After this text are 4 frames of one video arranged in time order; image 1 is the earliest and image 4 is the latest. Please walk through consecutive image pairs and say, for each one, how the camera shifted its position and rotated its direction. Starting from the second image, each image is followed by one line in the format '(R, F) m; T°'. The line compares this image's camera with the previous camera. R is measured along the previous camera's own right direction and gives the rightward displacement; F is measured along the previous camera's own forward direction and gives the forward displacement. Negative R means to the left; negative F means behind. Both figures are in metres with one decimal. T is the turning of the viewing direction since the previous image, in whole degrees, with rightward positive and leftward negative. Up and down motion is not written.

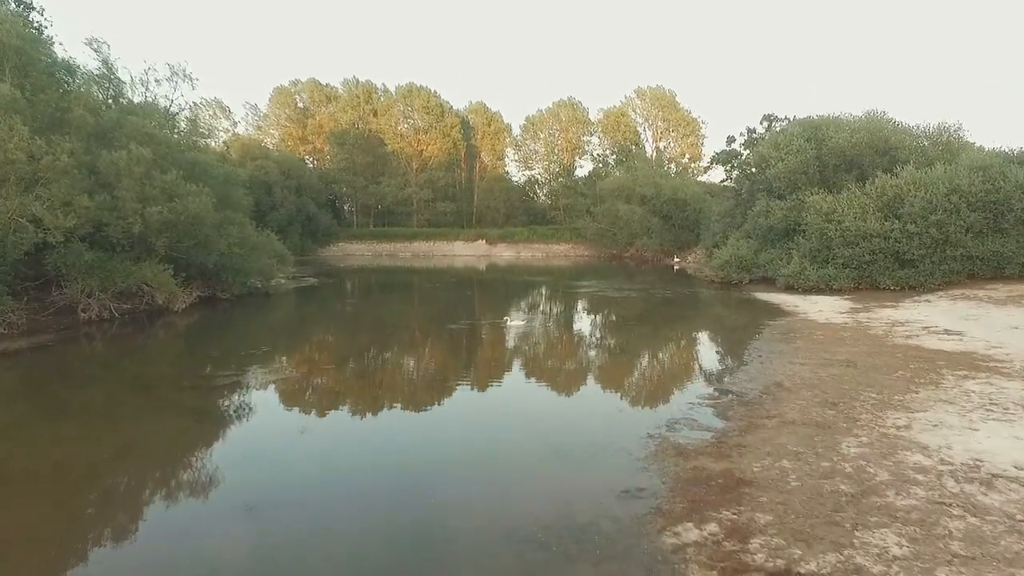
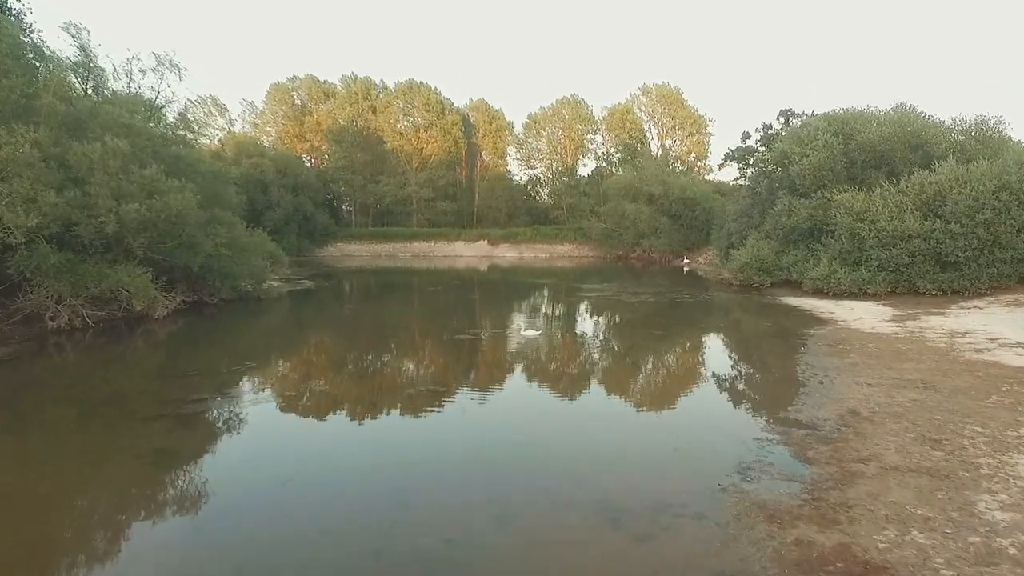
(-0.4, +1.8) m; 0°
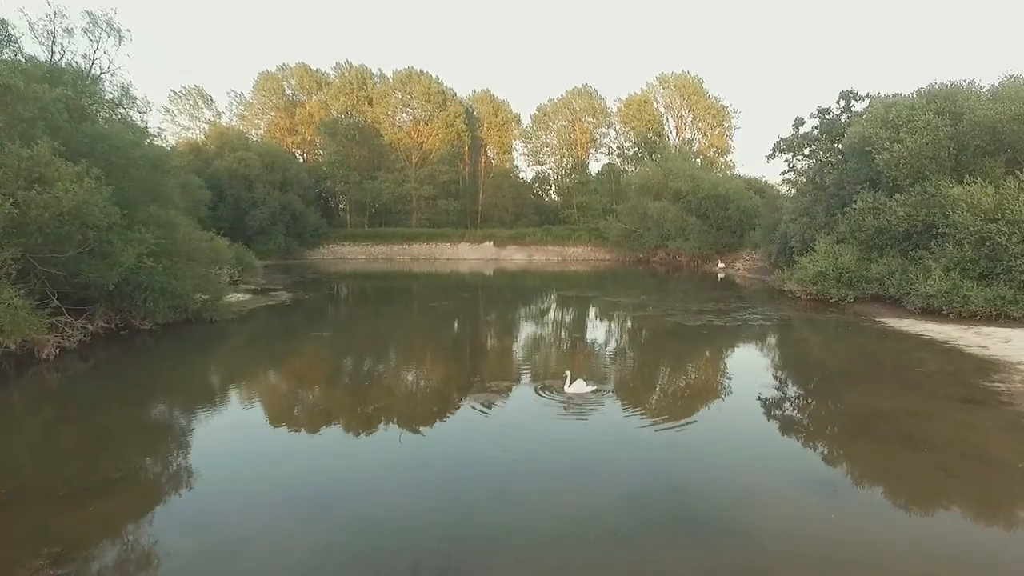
(-0.8, +5.8) m; 0°
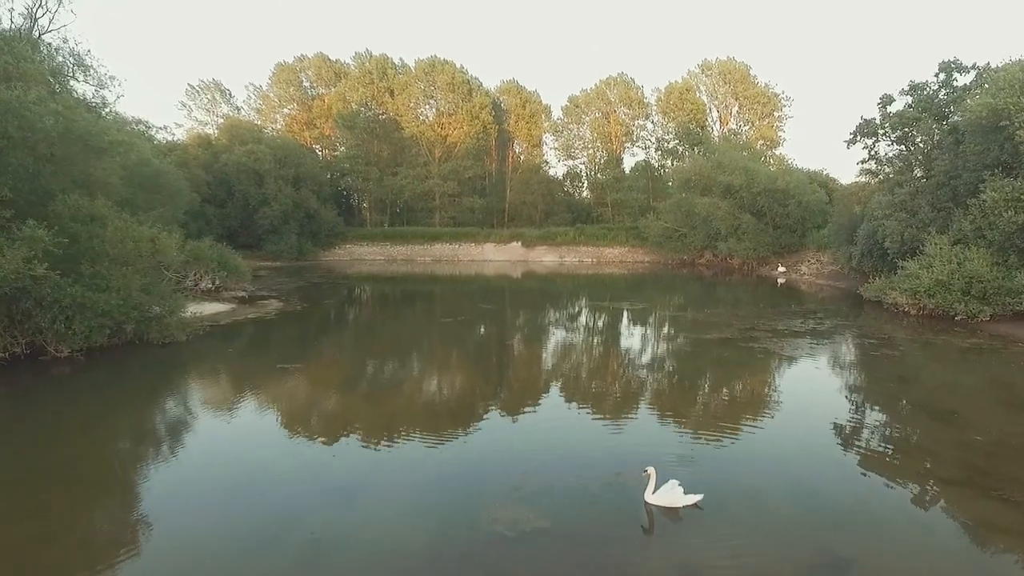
(-0.2, +5.0) m; -3°
